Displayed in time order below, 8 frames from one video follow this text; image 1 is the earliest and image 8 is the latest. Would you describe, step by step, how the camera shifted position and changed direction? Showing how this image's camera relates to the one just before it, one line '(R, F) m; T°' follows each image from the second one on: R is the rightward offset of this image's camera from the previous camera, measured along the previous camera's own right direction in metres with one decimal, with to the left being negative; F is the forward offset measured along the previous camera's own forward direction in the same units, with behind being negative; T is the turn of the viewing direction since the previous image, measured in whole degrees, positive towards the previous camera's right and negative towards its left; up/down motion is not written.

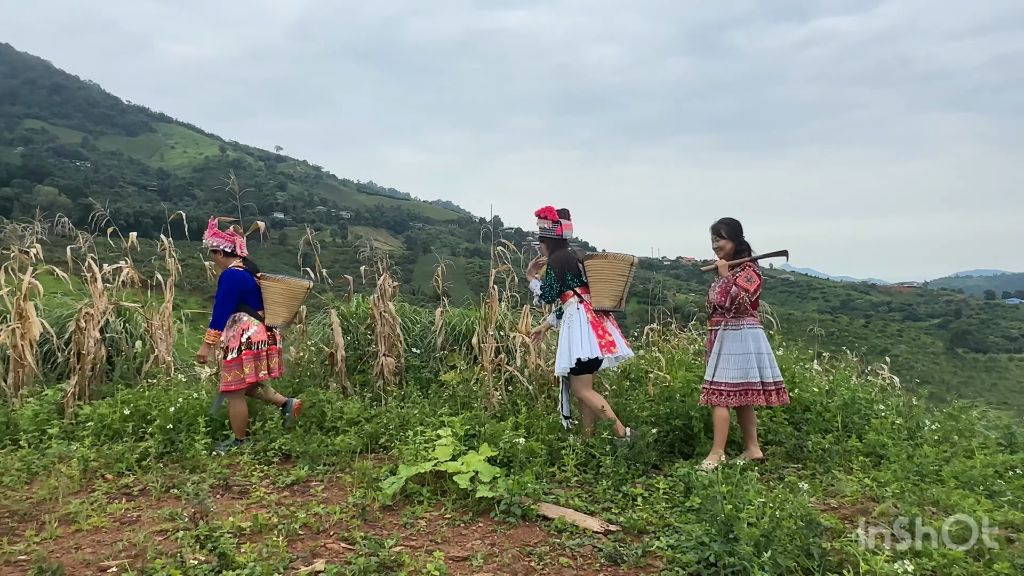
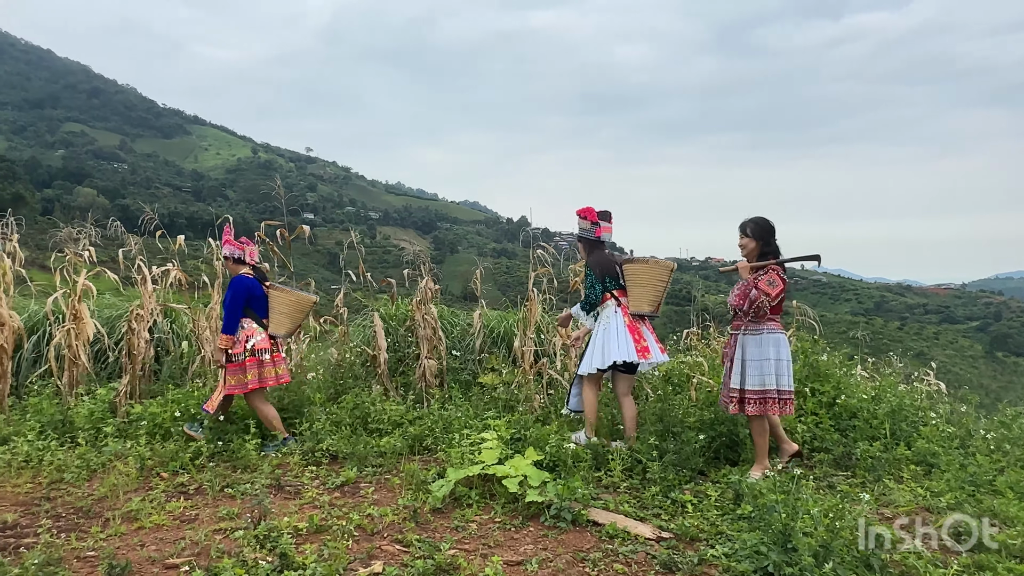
(-0.1, 0.0) m; -2°
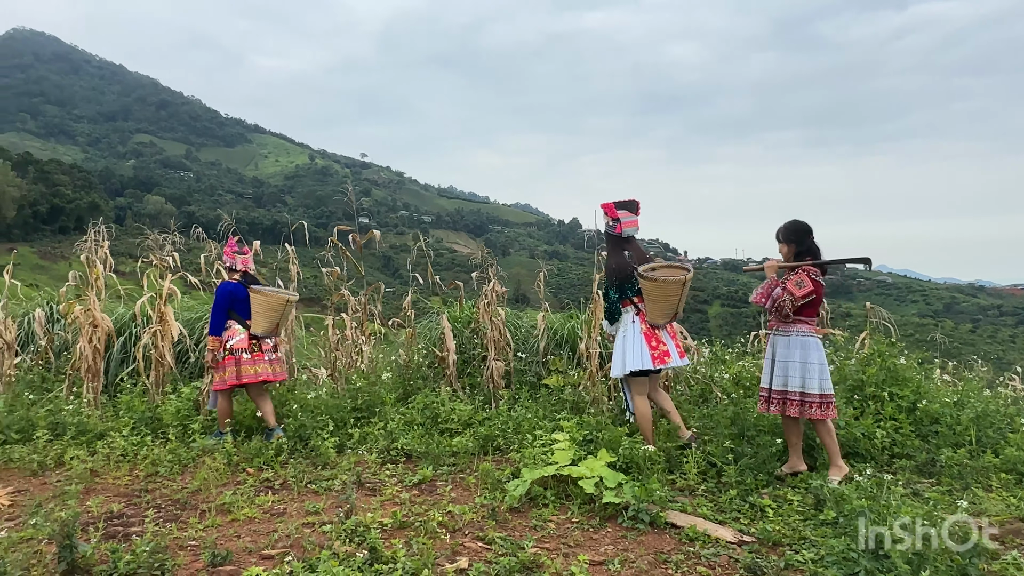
(-0.1, 0.0) m; -4°
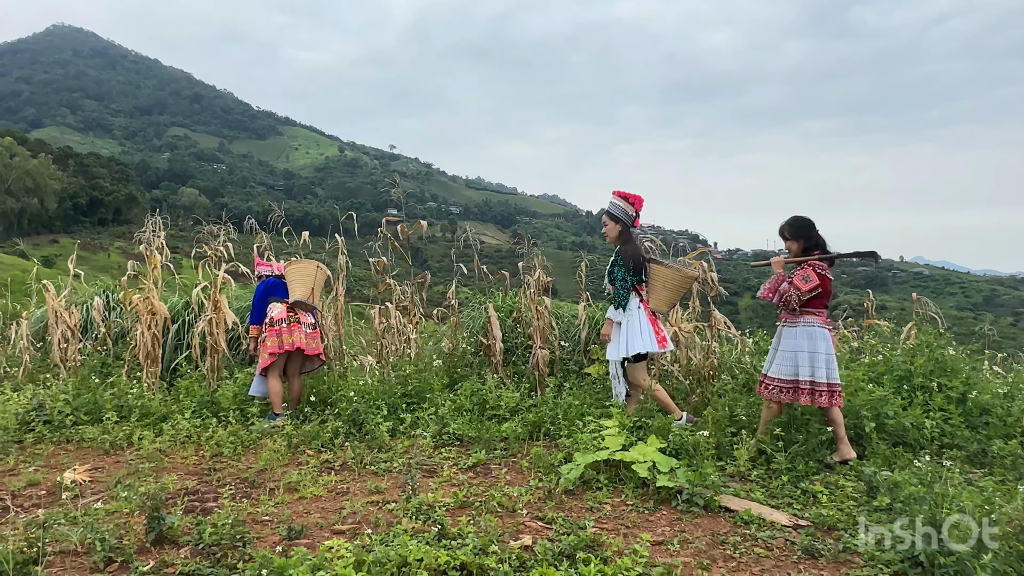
(-0.1, -0.1) m; -2°
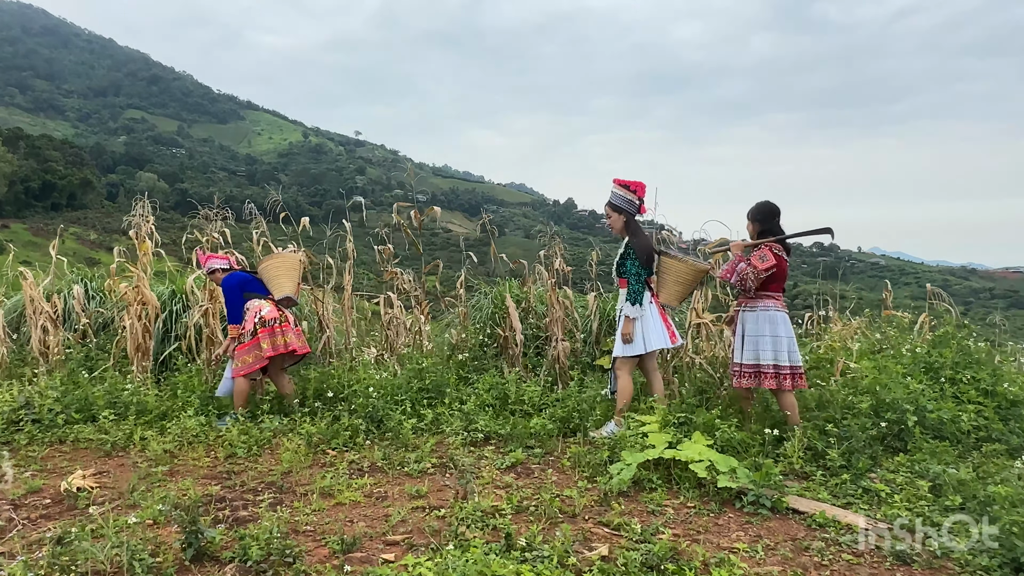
(-0.4, +0.2) m; +3°
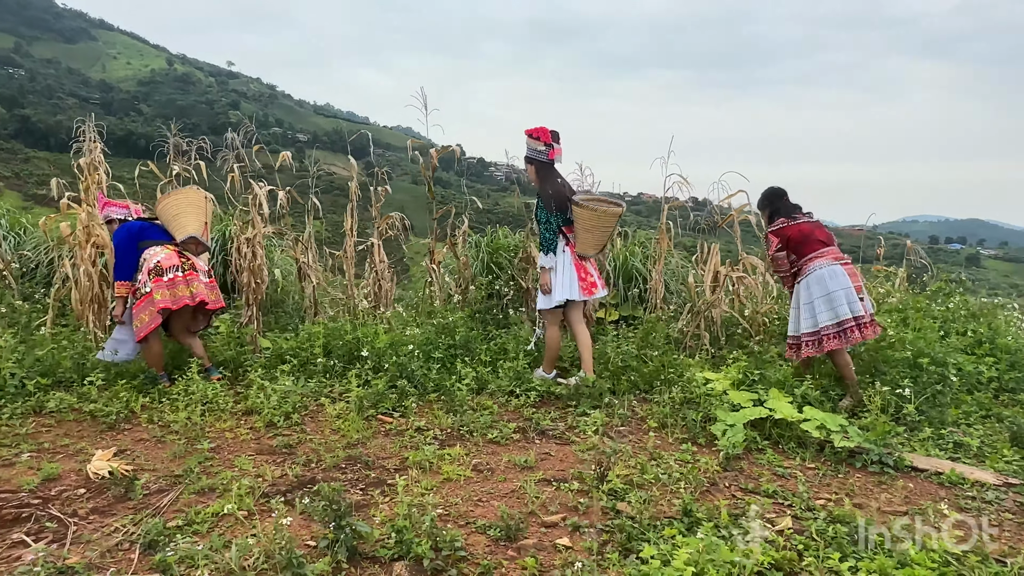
(-1.0, +0.4) m; +10°
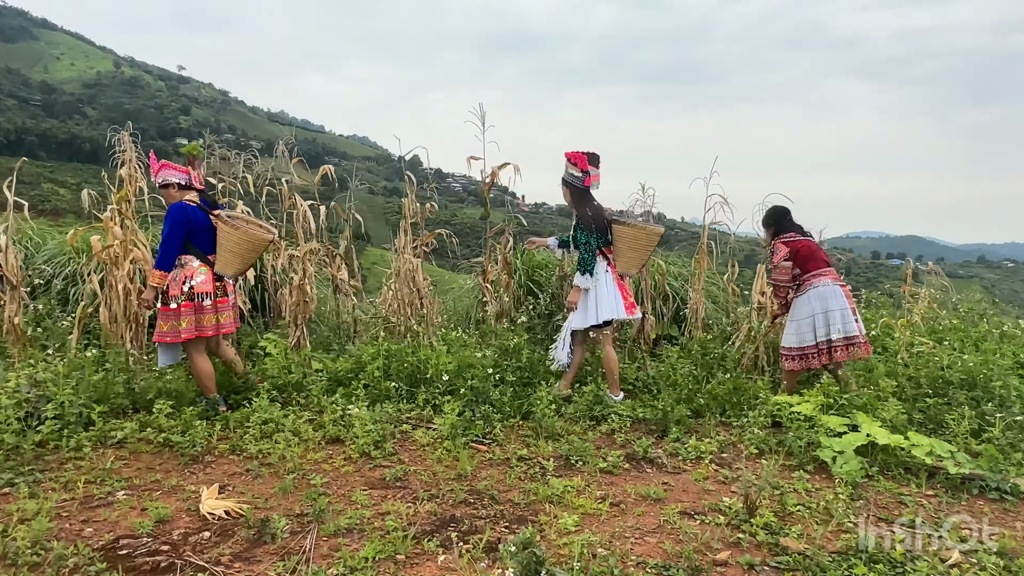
(-0.7, +0.1) m; +4°
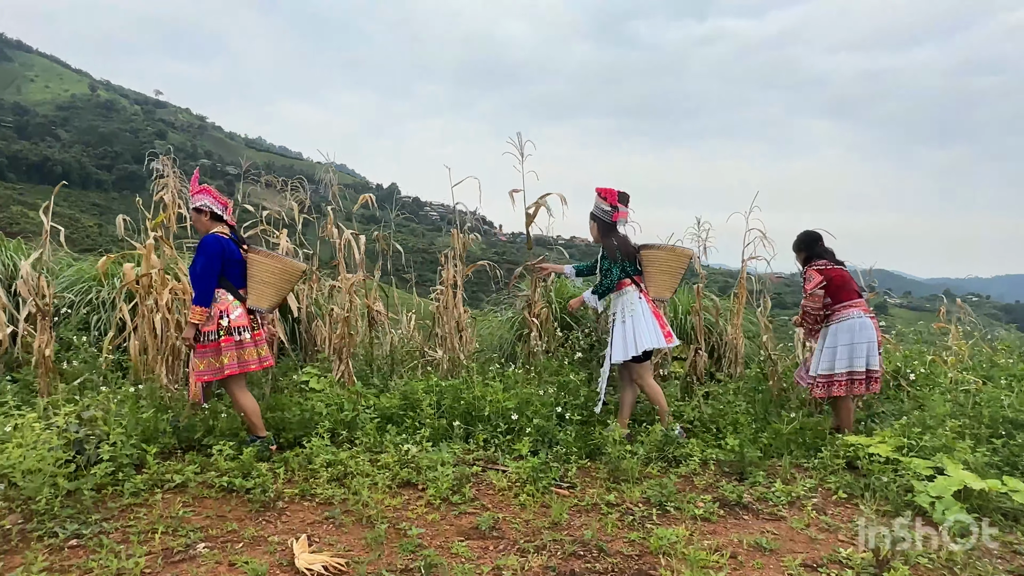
(-0.5, +0.1) m; +2°
